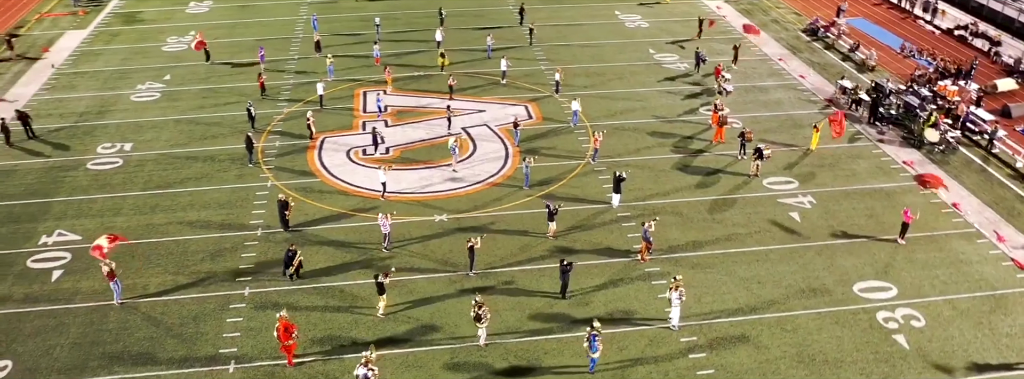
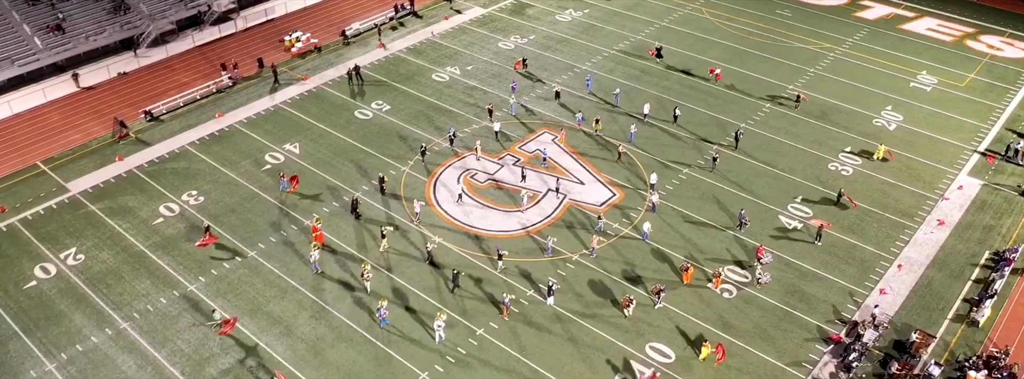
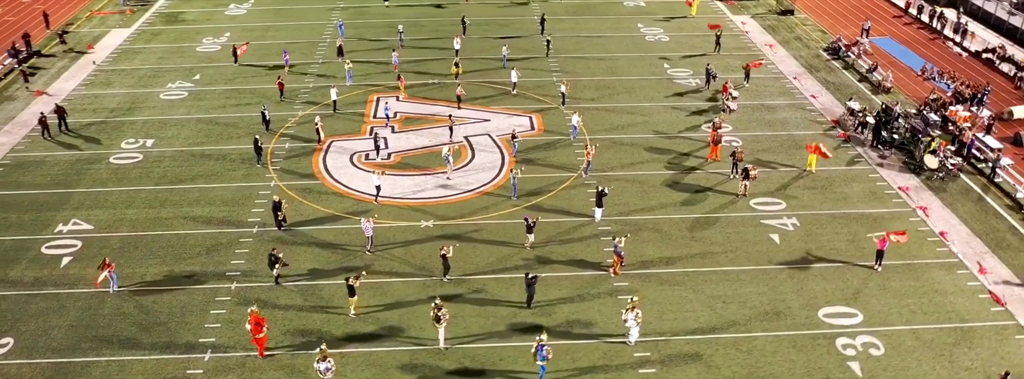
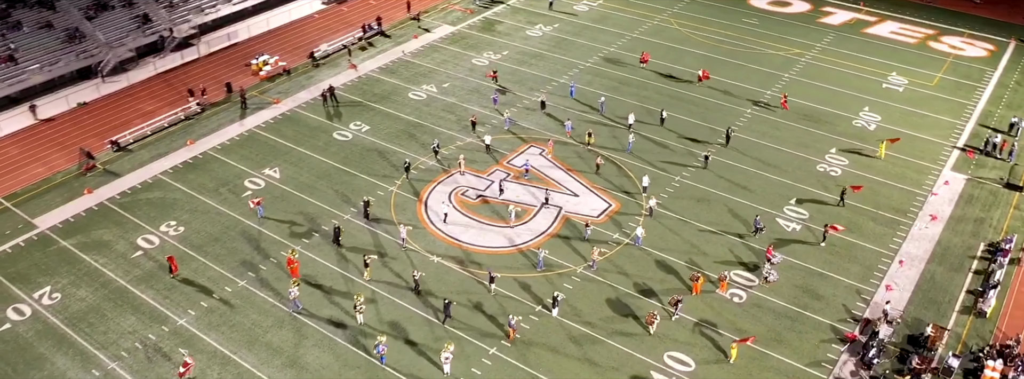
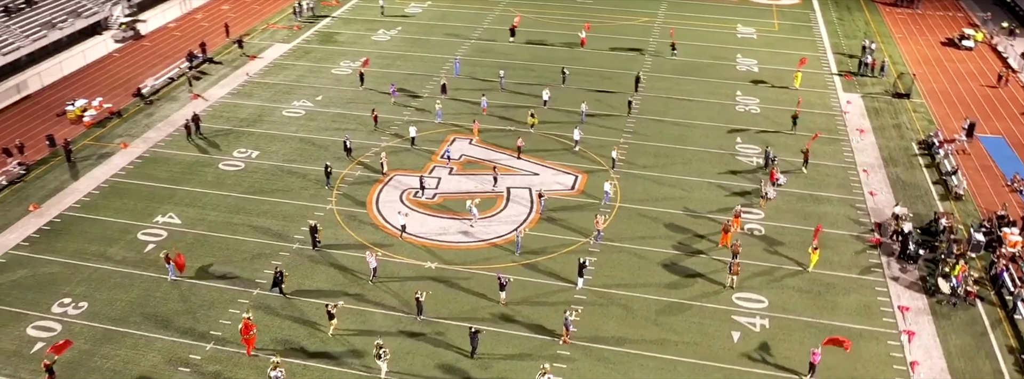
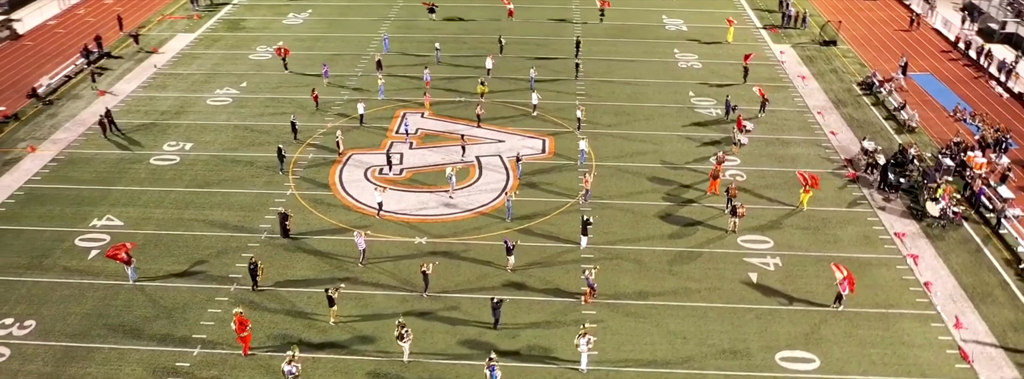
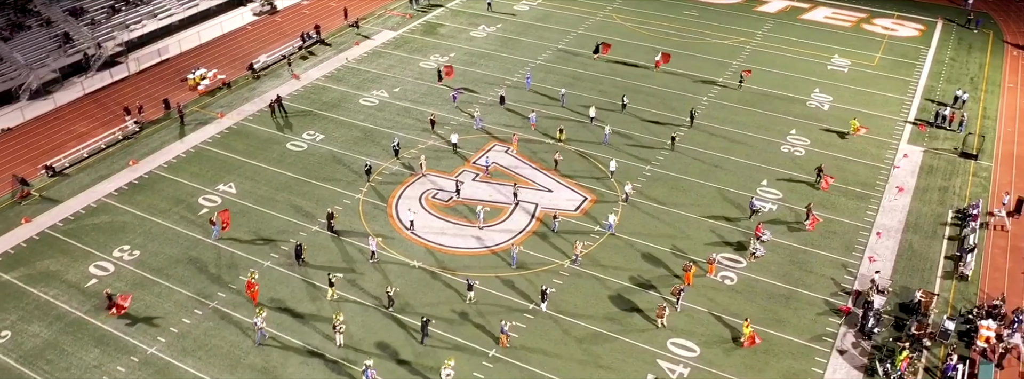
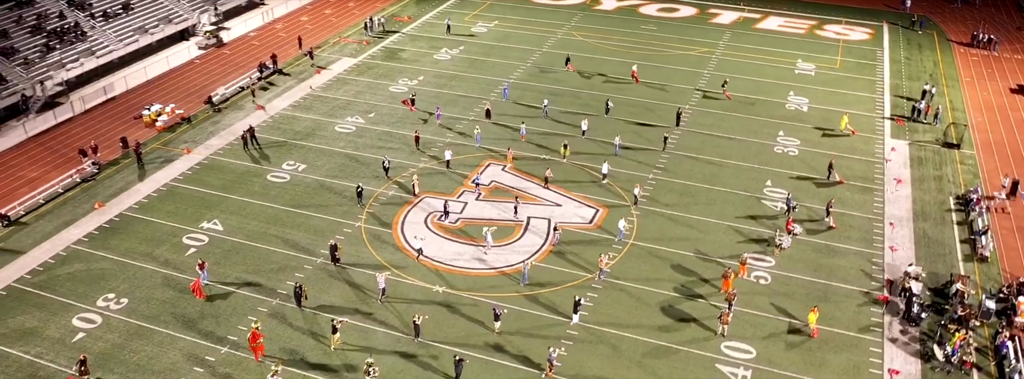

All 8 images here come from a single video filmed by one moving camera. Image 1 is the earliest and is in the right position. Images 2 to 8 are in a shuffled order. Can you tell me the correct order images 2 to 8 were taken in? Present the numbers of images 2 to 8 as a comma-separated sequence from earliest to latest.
3, 6, 5, 8, 7, 4, 2
